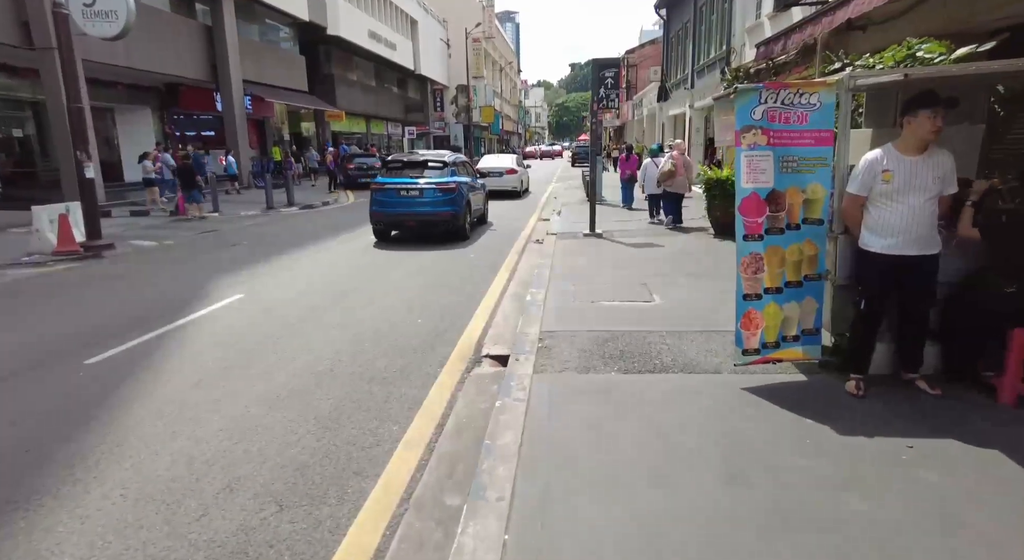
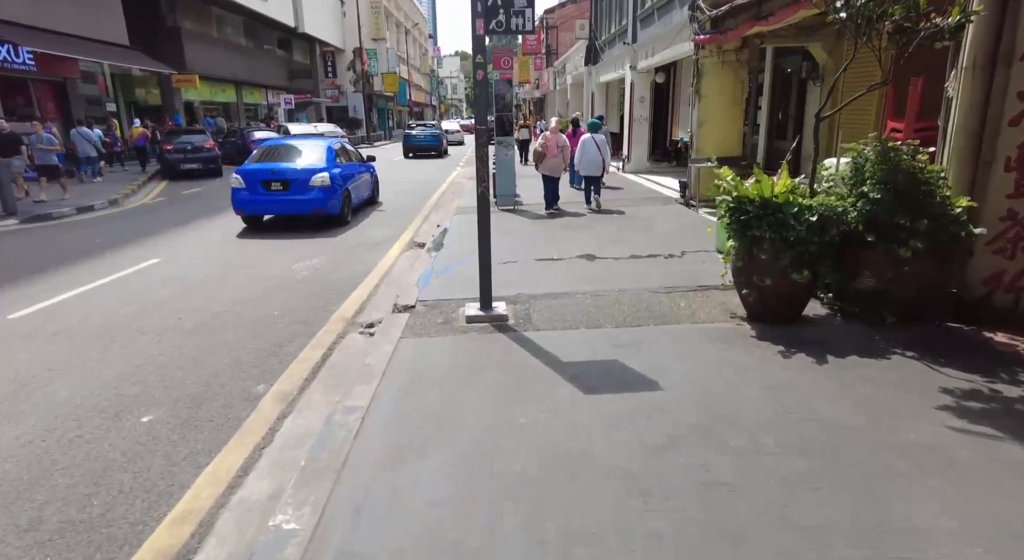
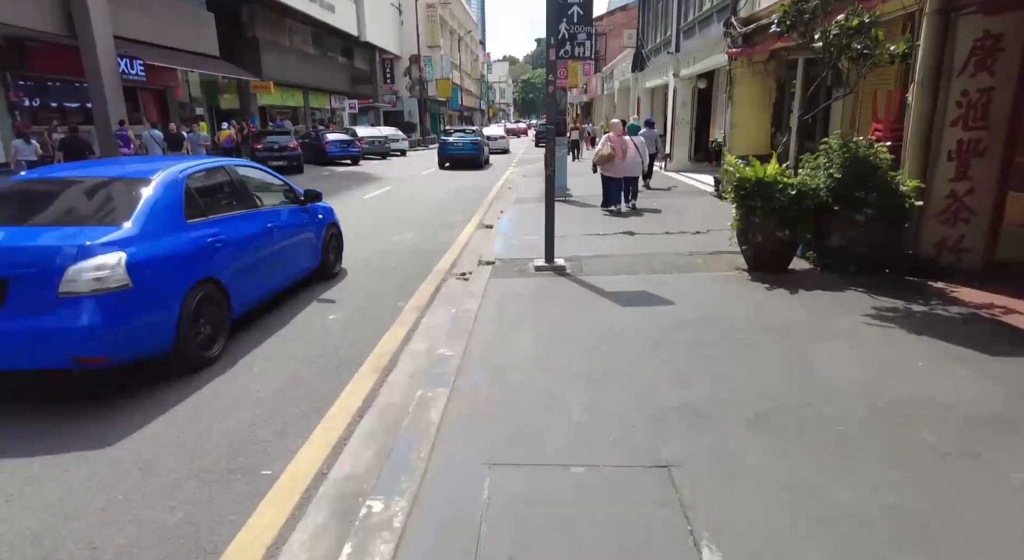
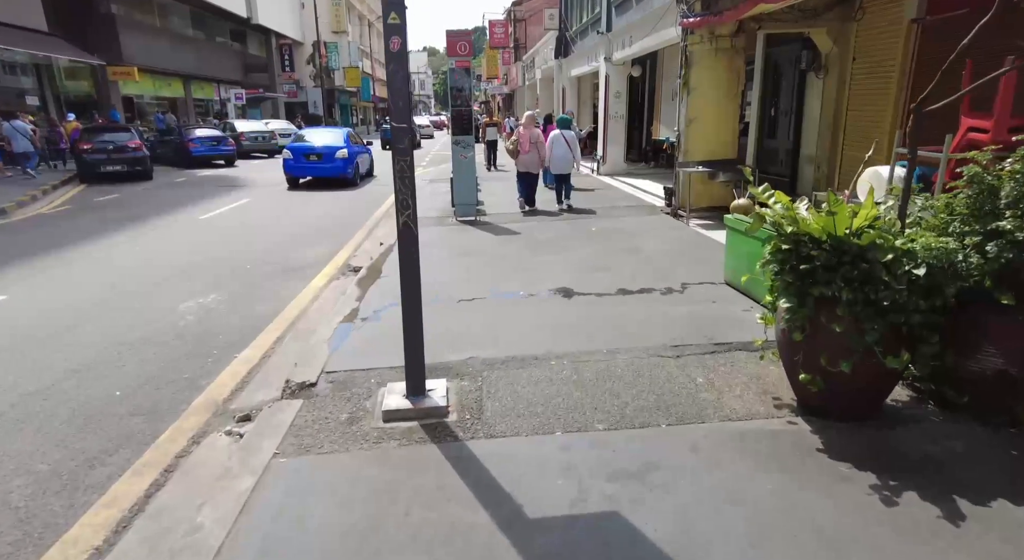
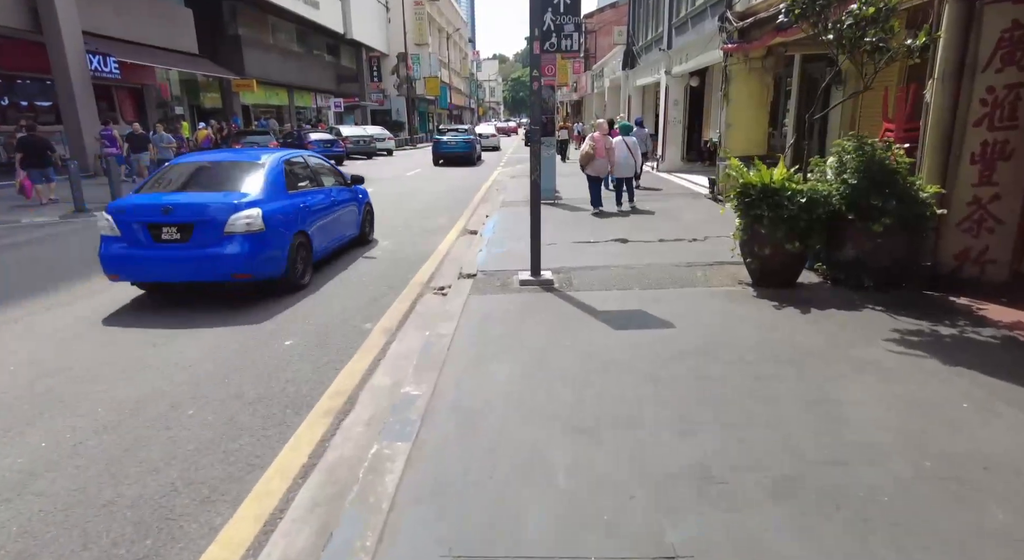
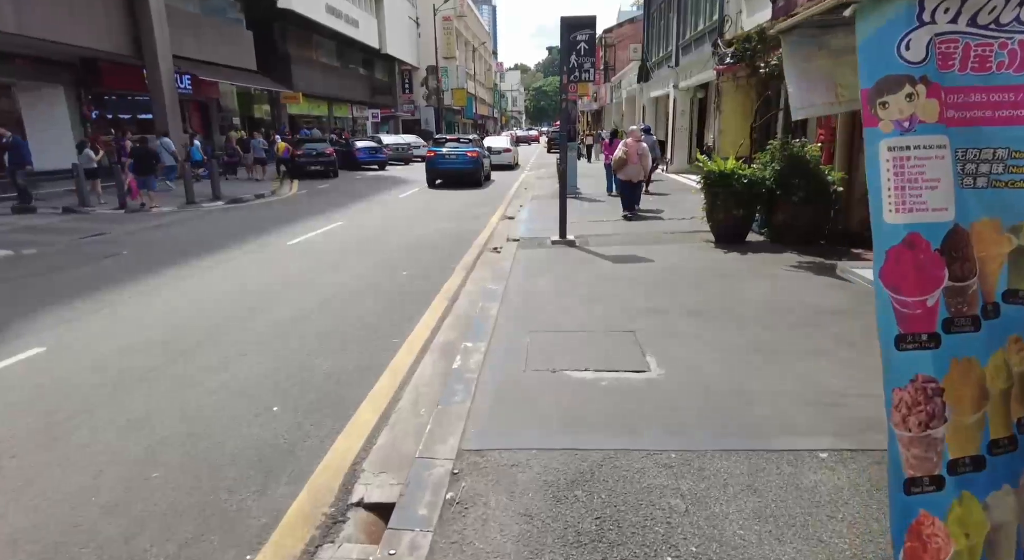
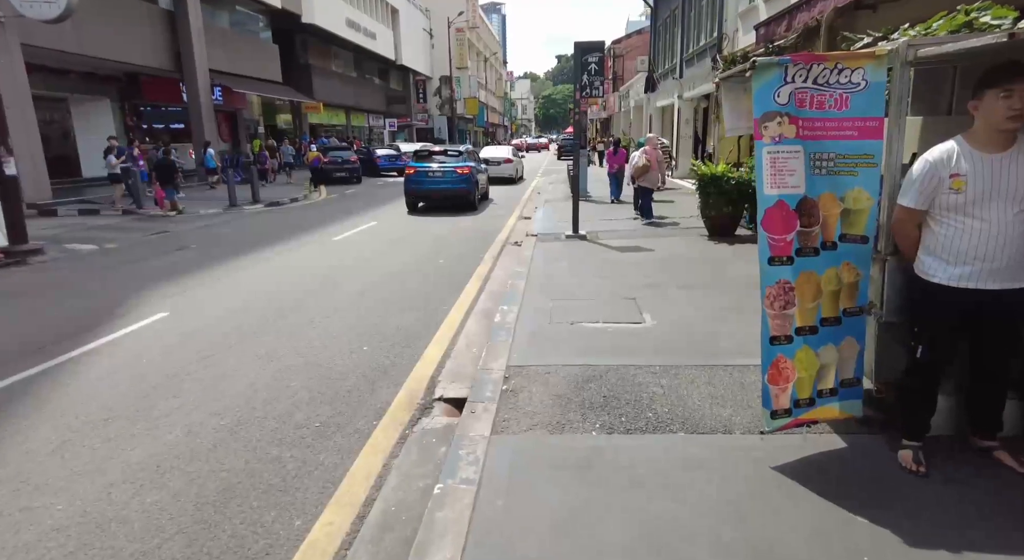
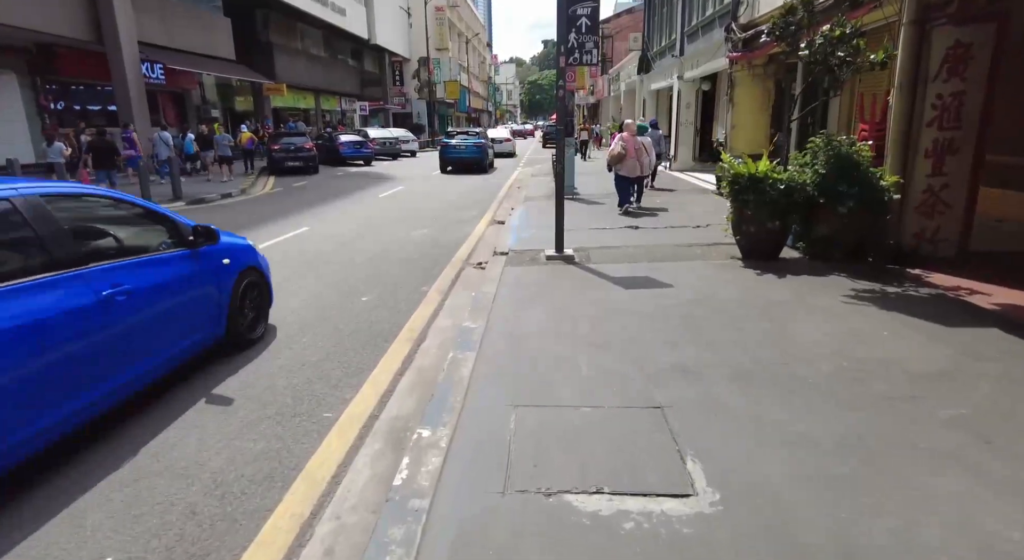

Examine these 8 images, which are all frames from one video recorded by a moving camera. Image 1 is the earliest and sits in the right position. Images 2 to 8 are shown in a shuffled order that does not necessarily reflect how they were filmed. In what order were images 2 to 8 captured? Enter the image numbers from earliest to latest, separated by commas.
7, 6, 8, 3, 5, 2, 4
